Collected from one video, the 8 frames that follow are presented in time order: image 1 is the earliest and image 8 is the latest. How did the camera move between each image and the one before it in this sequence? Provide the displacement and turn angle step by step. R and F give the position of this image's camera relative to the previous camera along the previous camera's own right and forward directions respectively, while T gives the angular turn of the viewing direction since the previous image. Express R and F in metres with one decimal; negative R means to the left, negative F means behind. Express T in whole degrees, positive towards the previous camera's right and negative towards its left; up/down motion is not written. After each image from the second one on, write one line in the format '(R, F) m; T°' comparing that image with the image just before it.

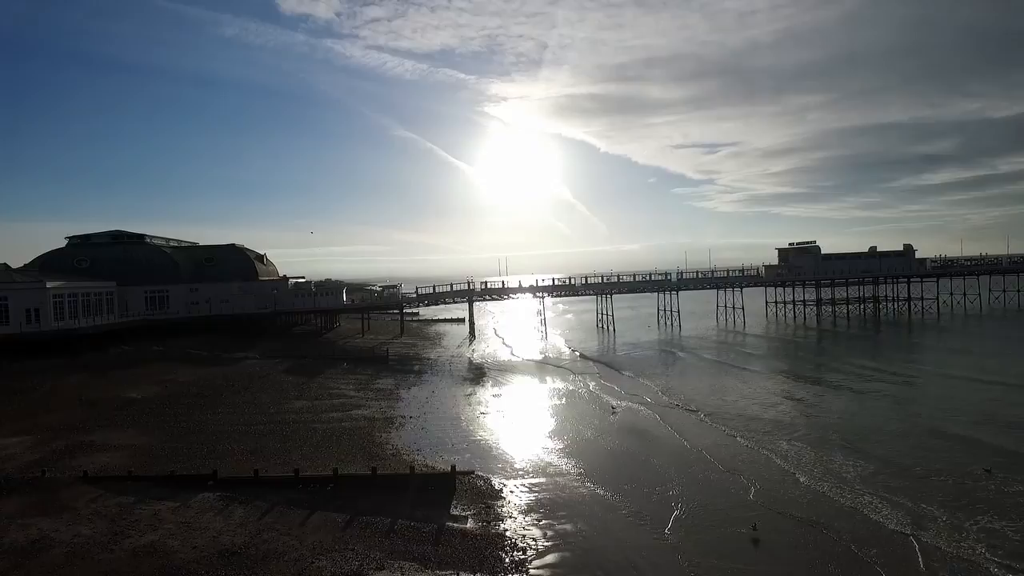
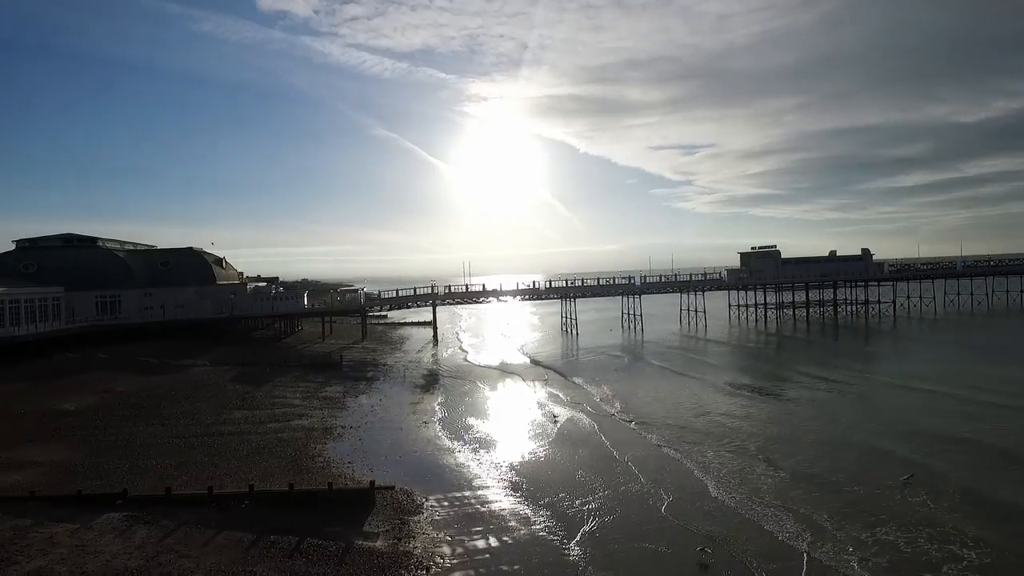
(+1.1, 0.0) m; +2°
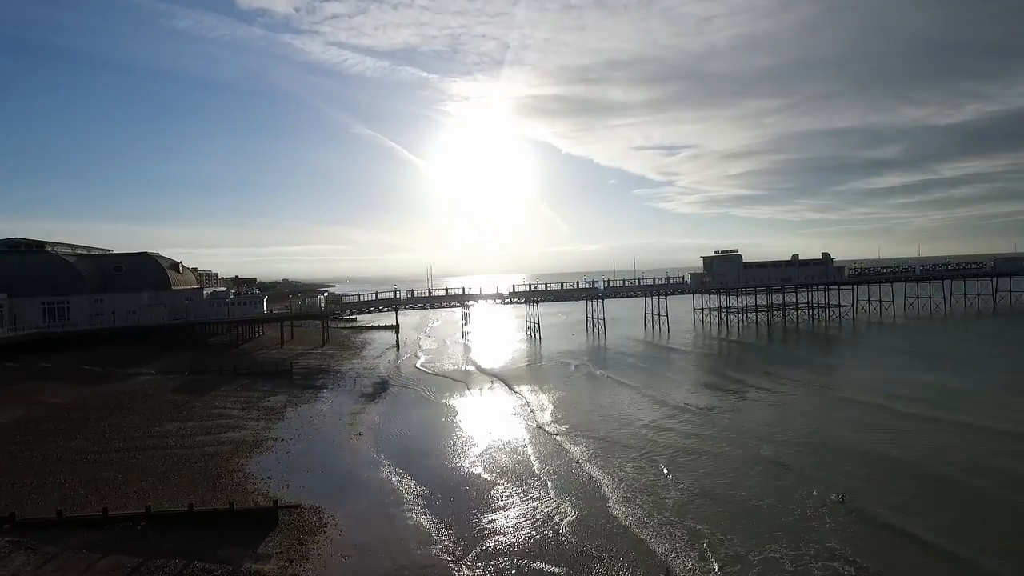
(+1.4, 0.0) m; +2°
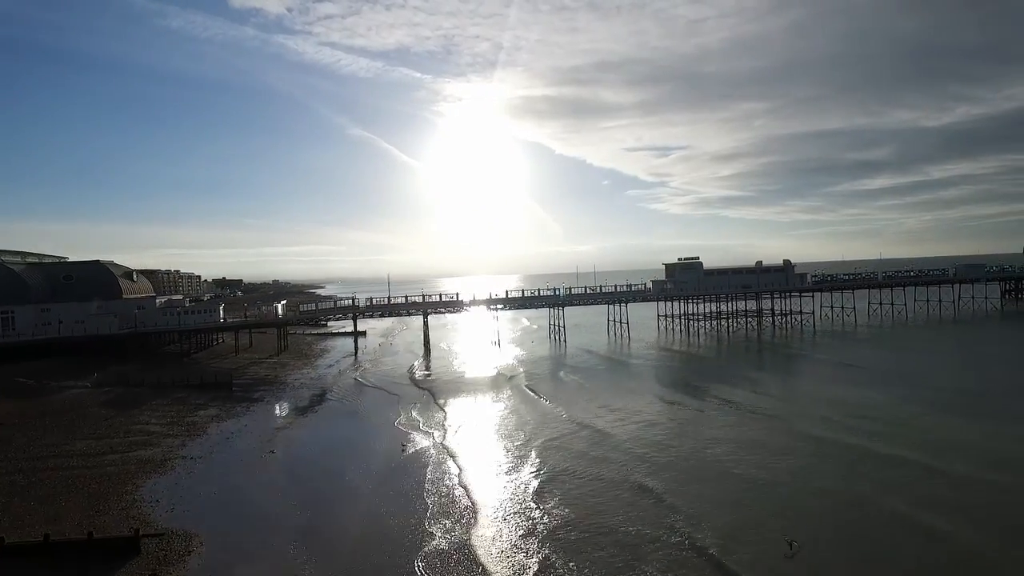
(+2.2, 0.0) m; +1°
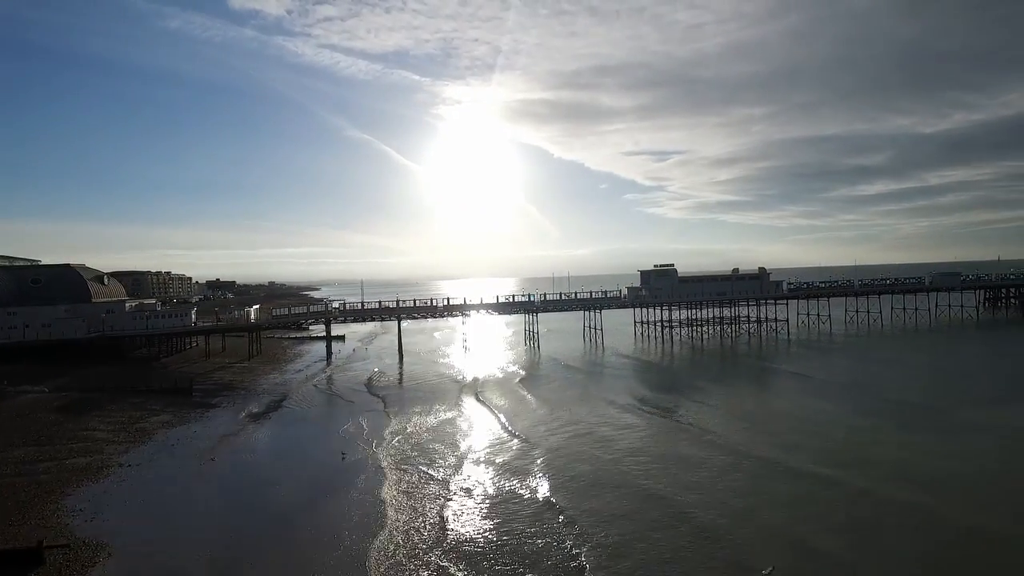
(+1.6, -0.1) m; 0°
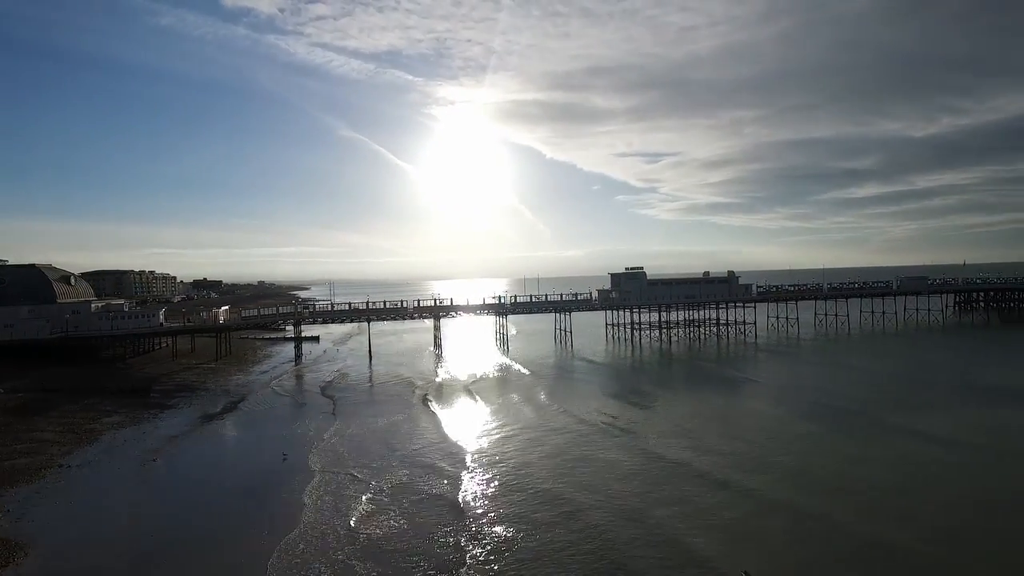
(+1.5, -0.3) m; +1°
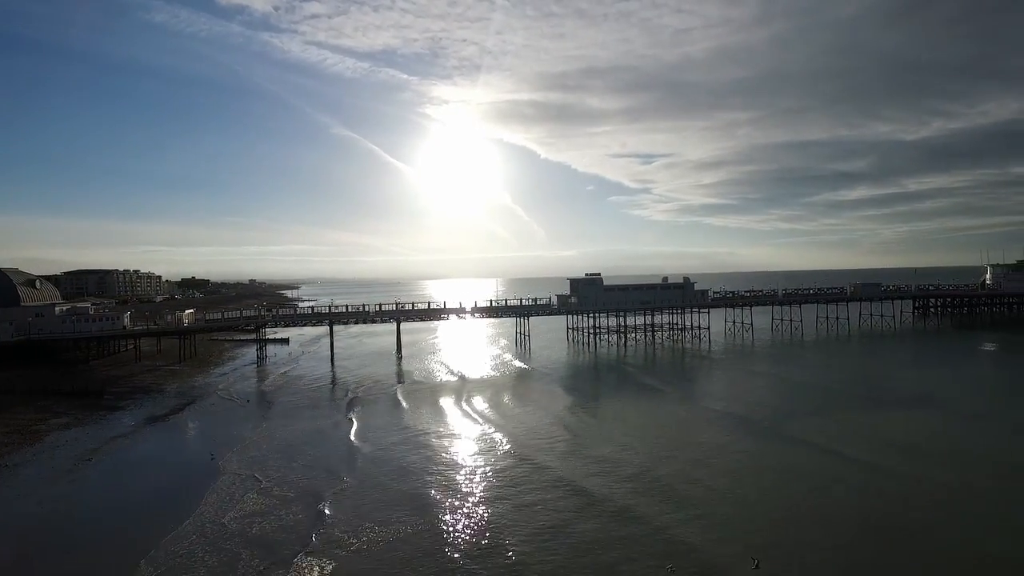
(+2.4, -1.1) m; +1°
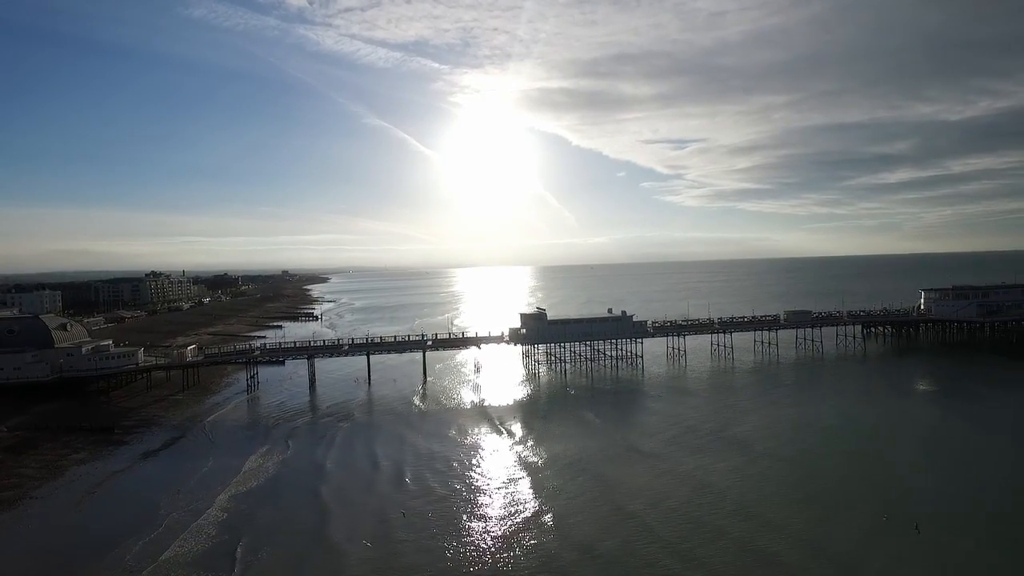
(+6.4, -5.5) m; -3°
